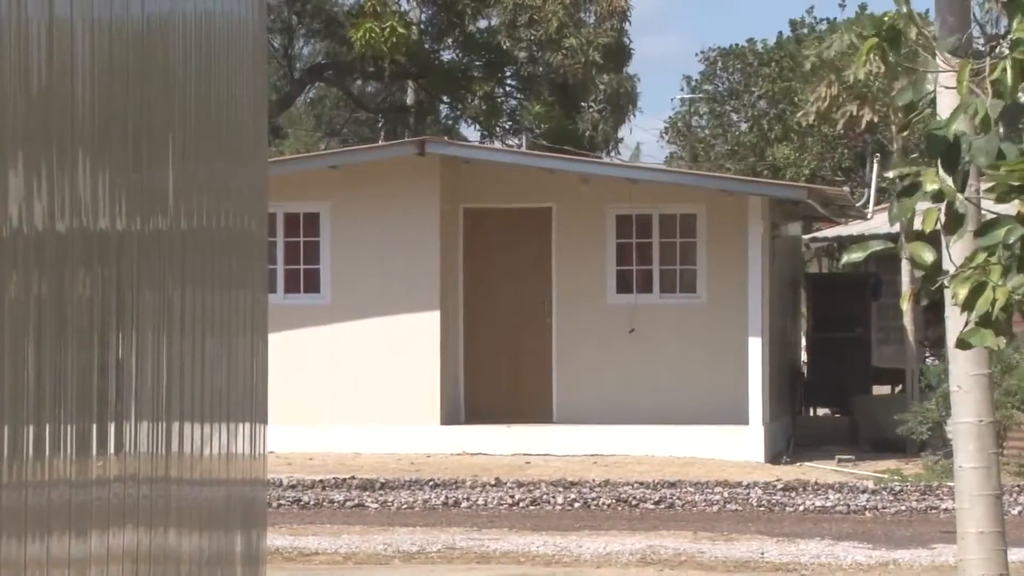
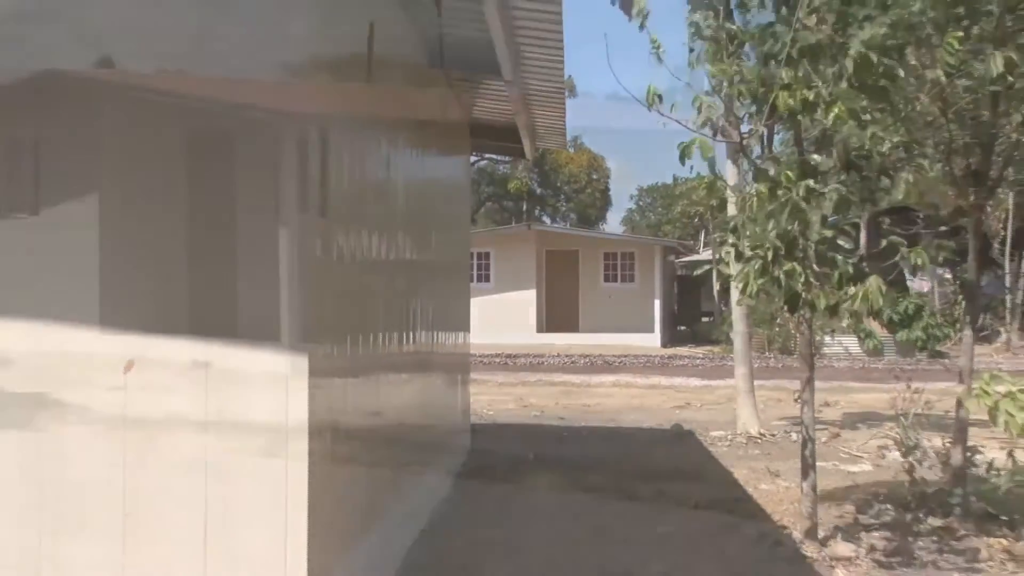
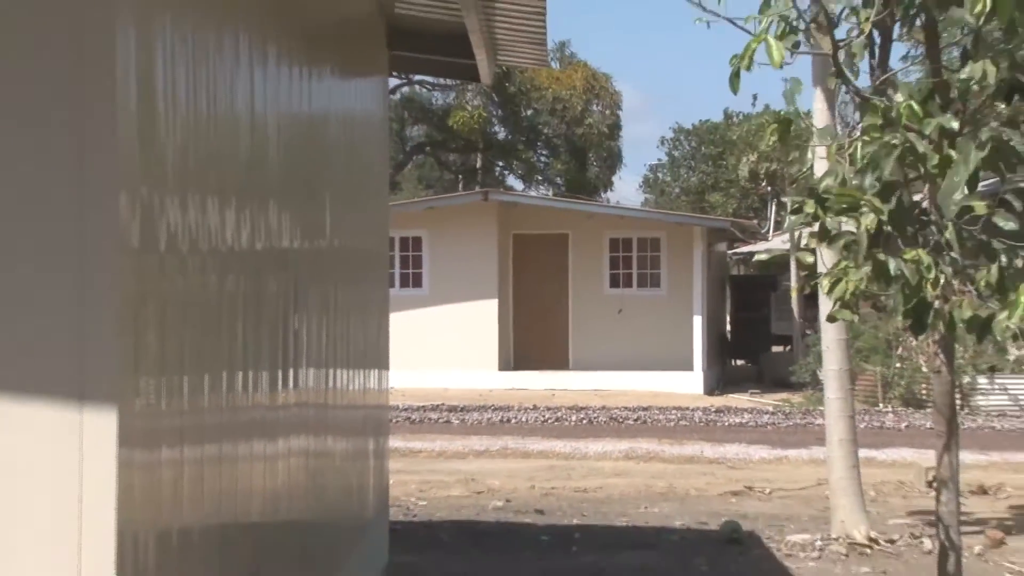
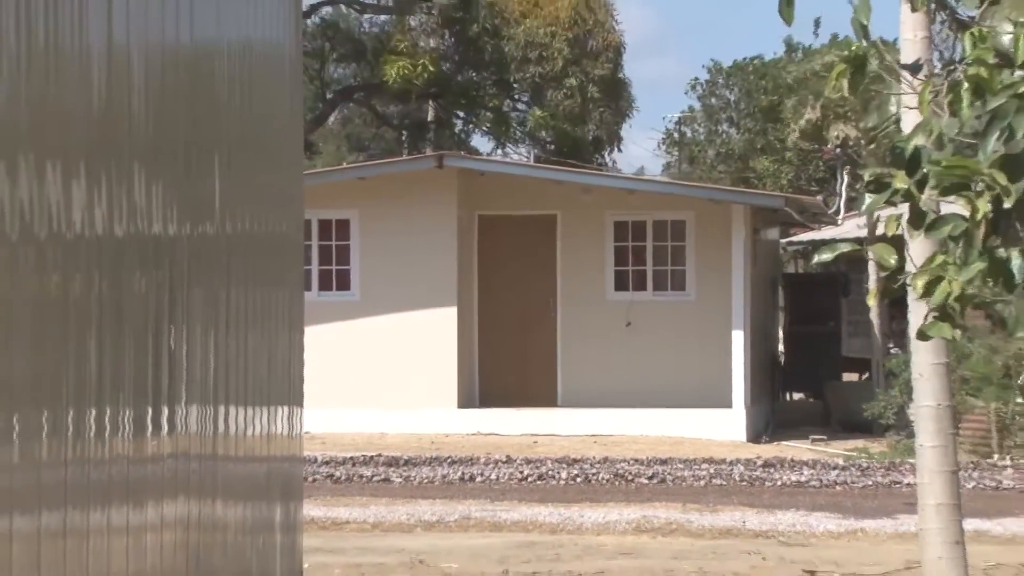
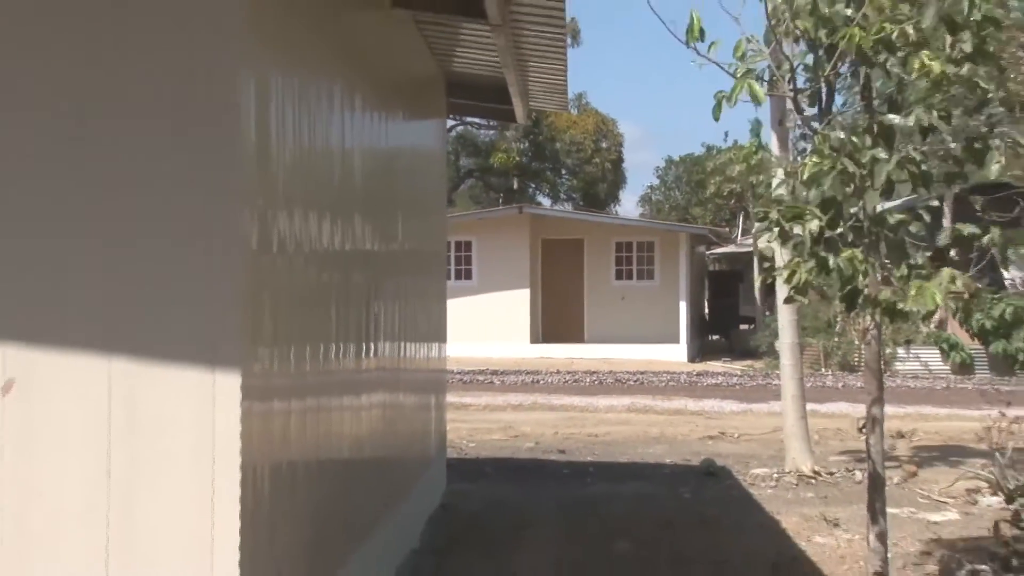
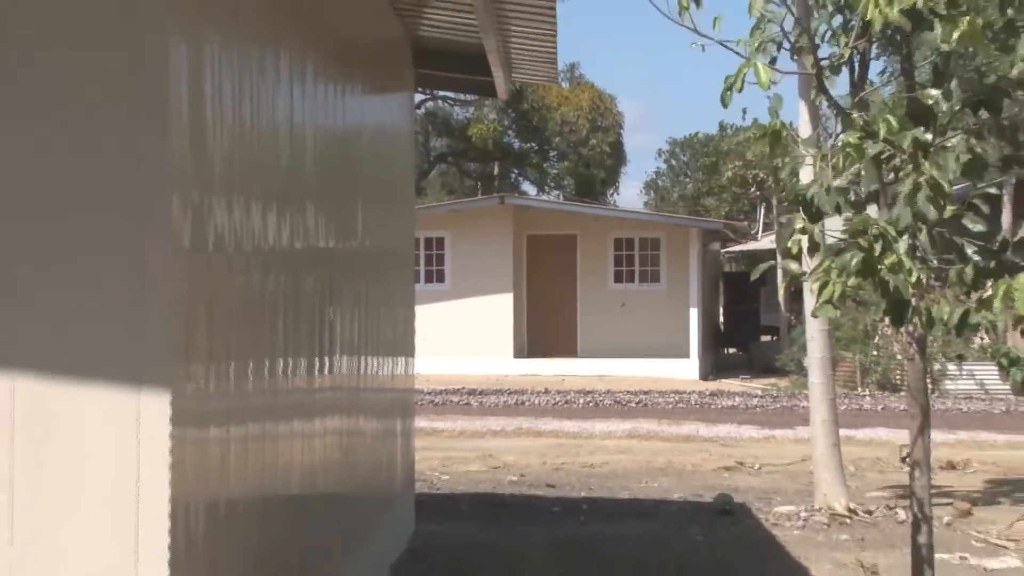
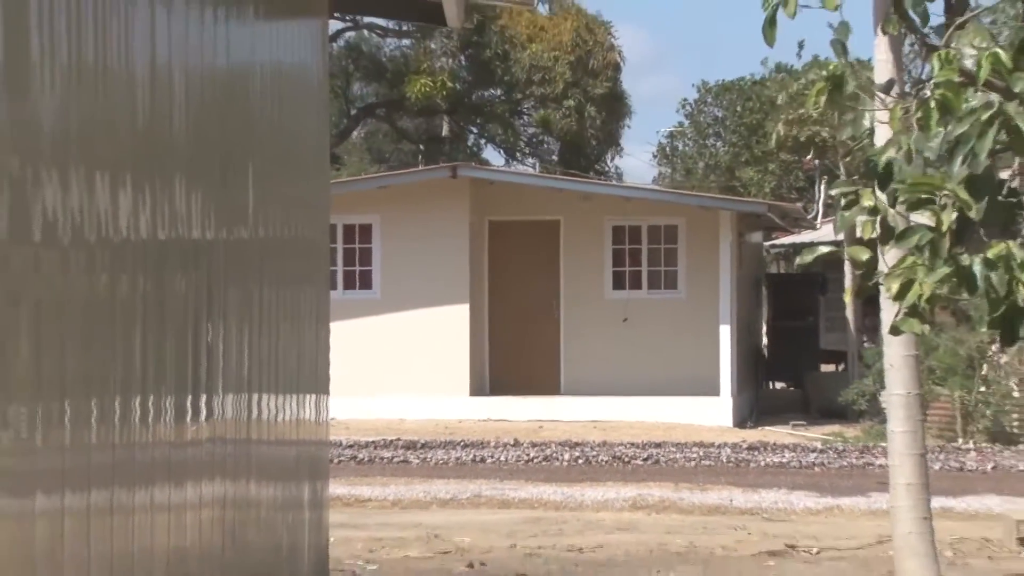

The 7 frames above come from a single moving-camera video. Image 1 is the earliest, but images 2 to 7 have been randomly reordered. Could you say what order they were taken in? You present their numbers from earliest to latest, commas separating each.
4, 7, 3, 6, 5, 2
